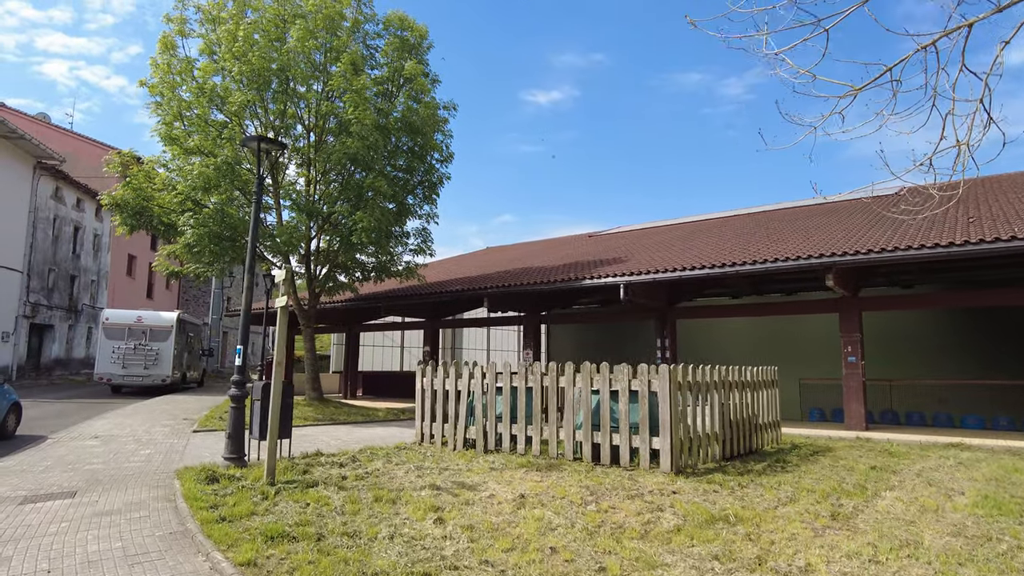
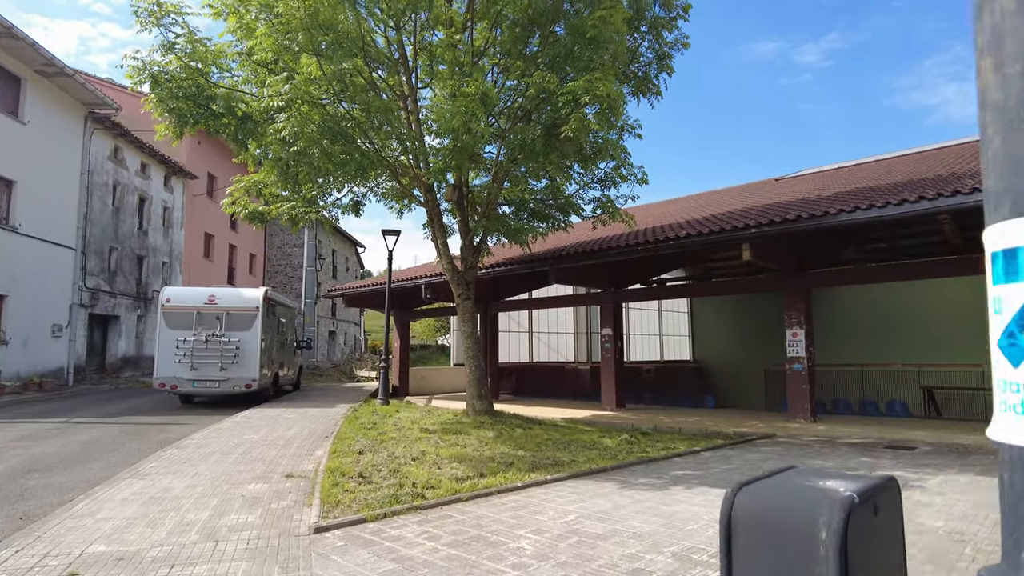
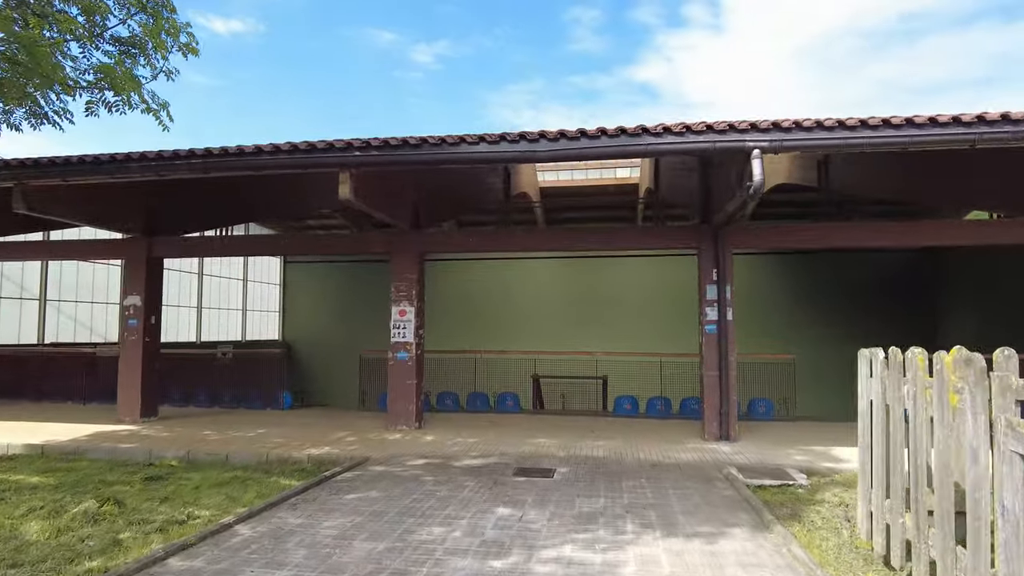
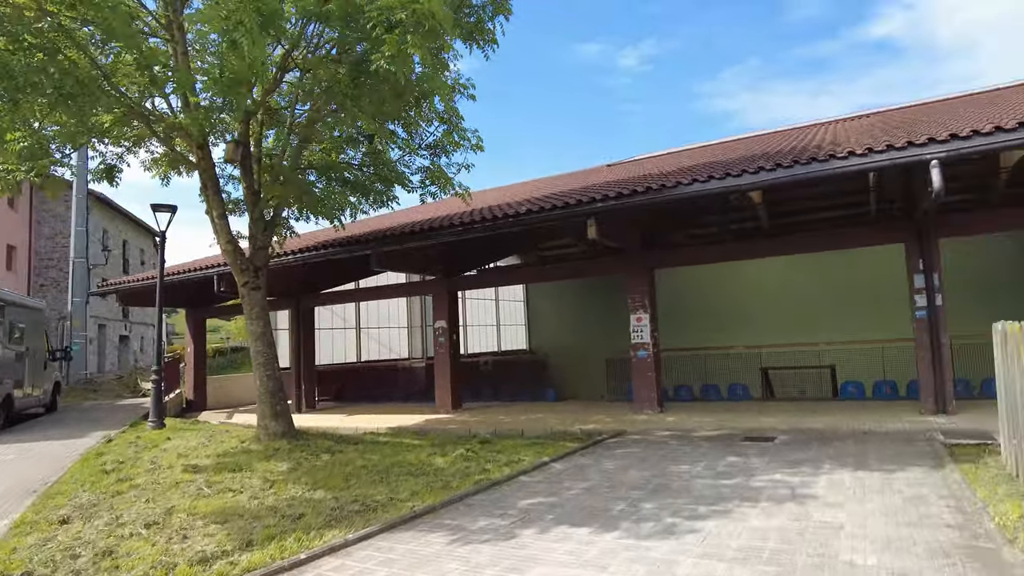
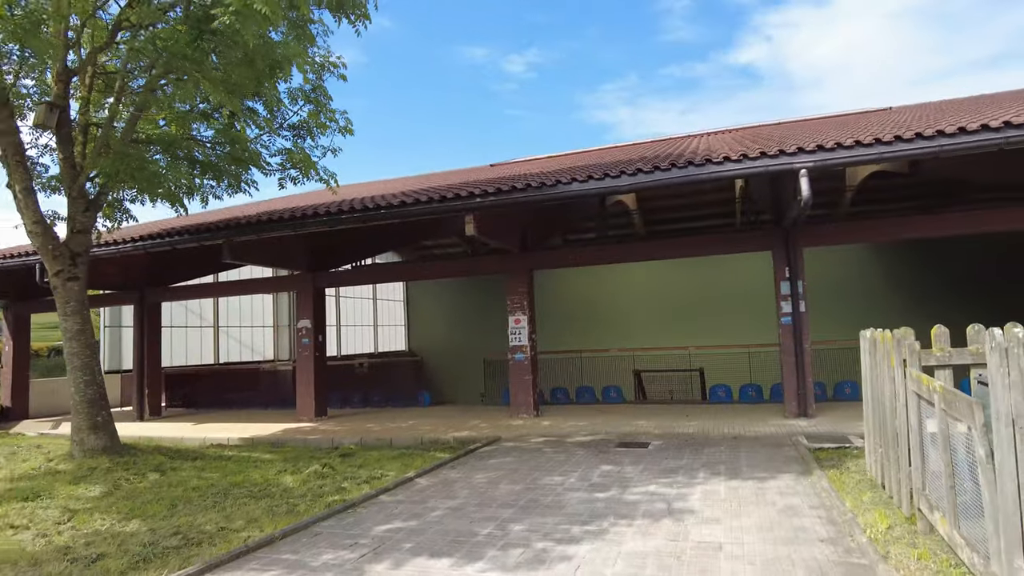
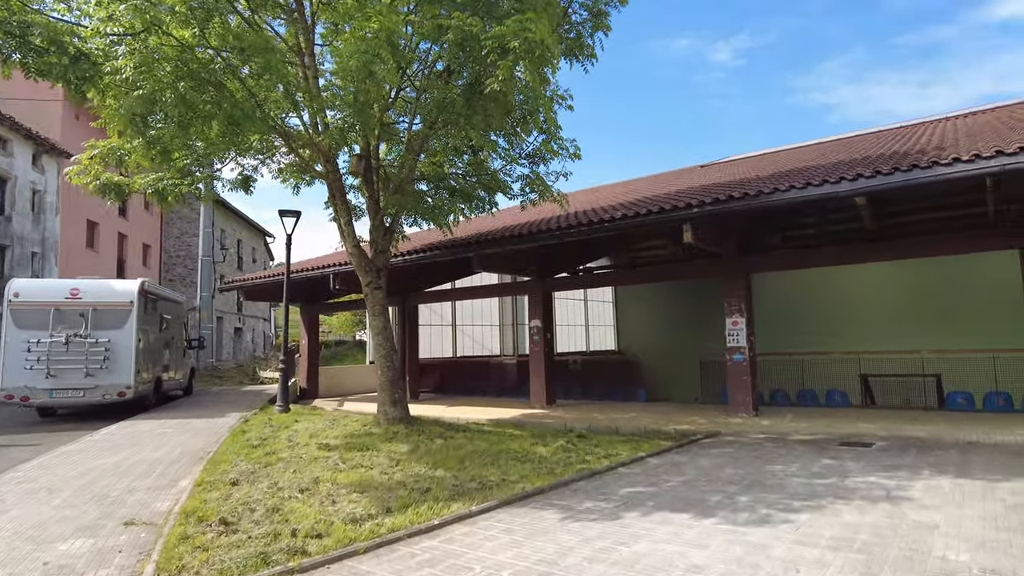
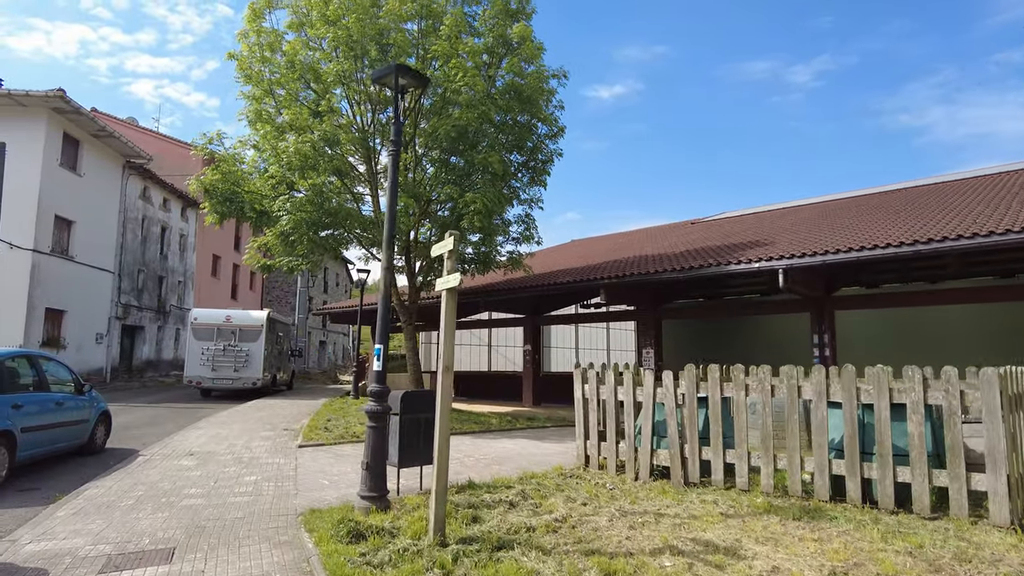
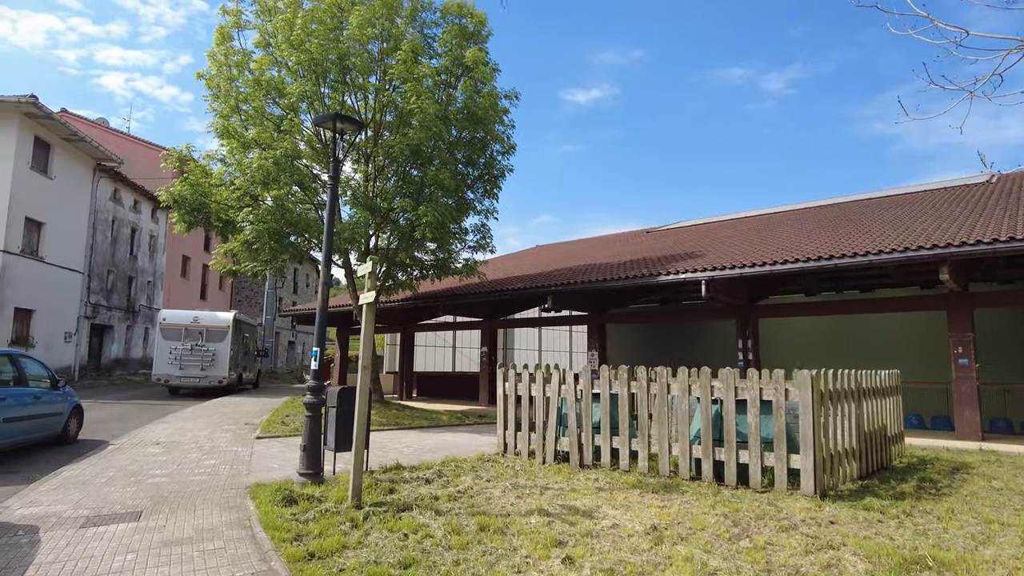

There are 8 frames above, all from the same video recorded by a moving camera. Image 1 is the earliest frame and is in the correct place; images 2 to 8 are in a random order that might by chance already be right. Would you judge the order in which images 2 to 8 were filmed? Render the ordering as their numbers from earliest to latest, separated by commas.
8, 7, 2, 6, 4, 5, 3
